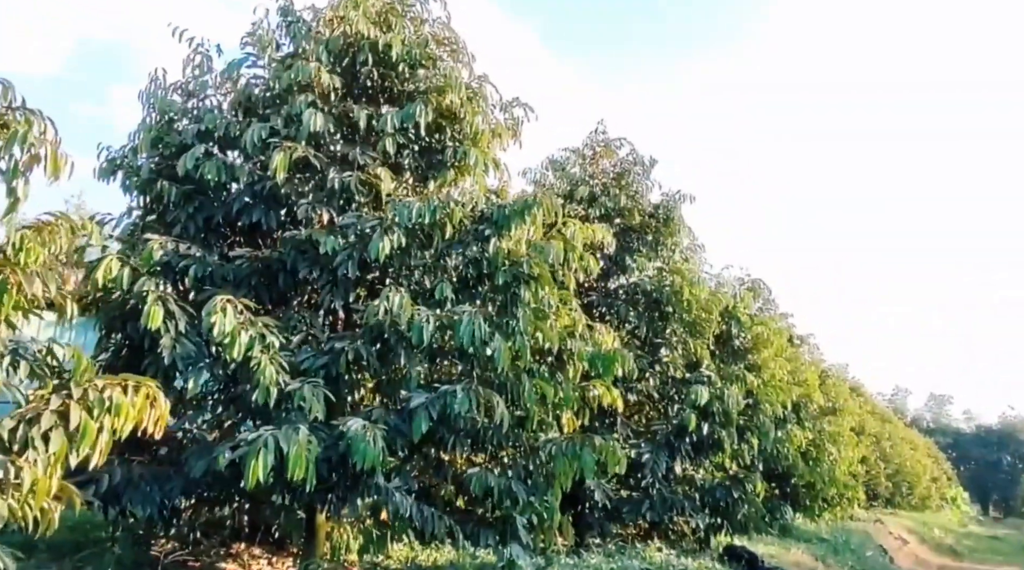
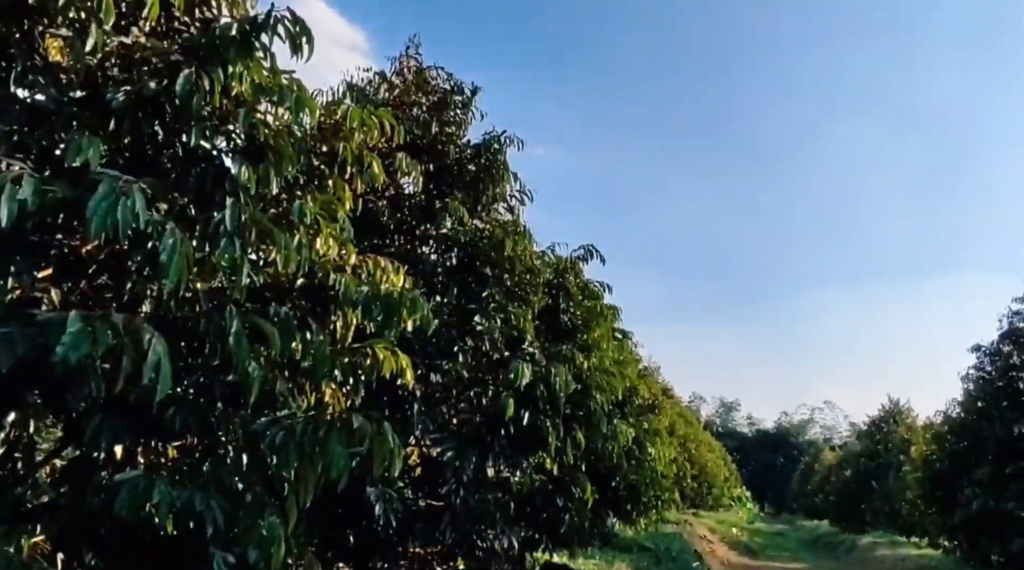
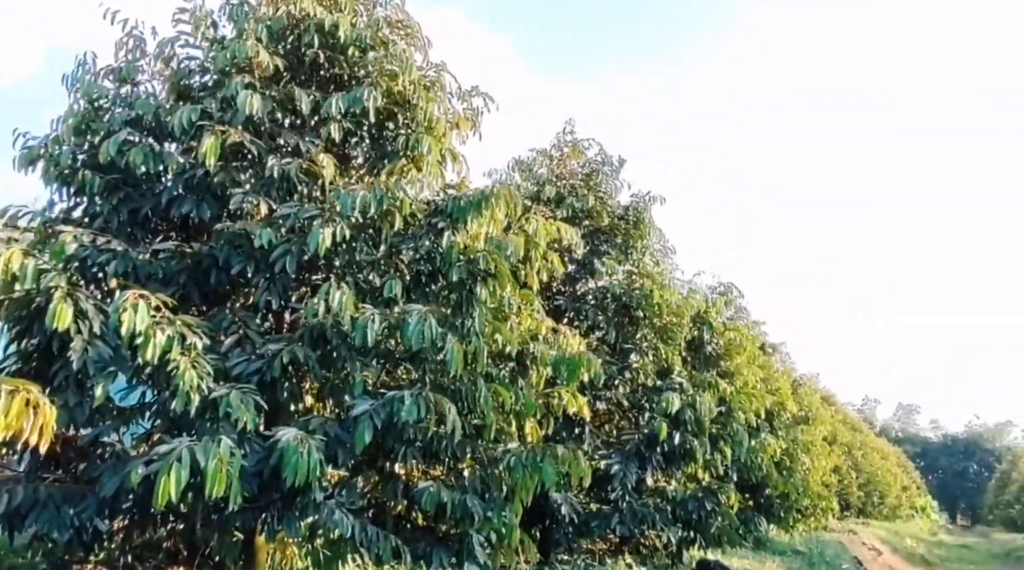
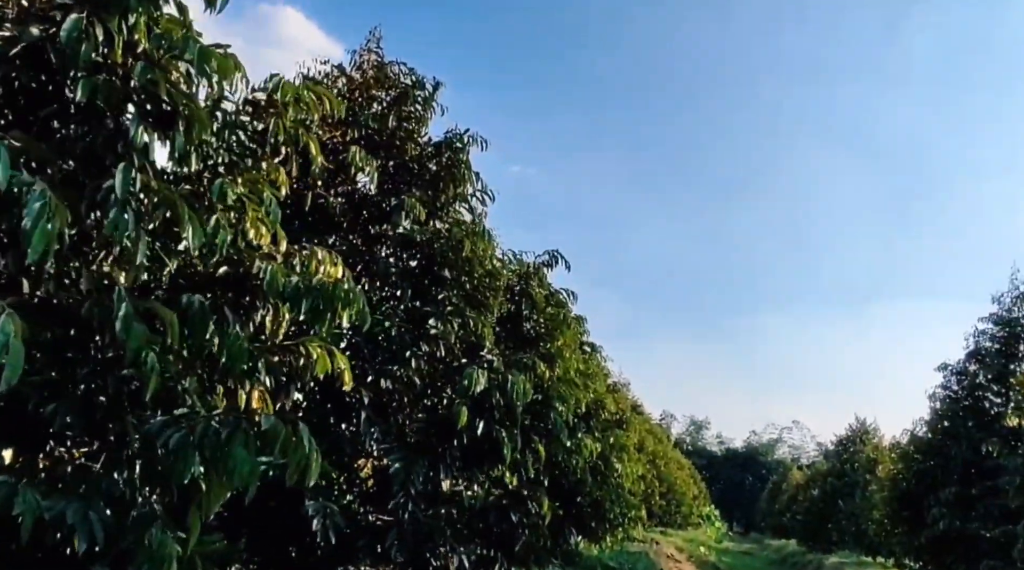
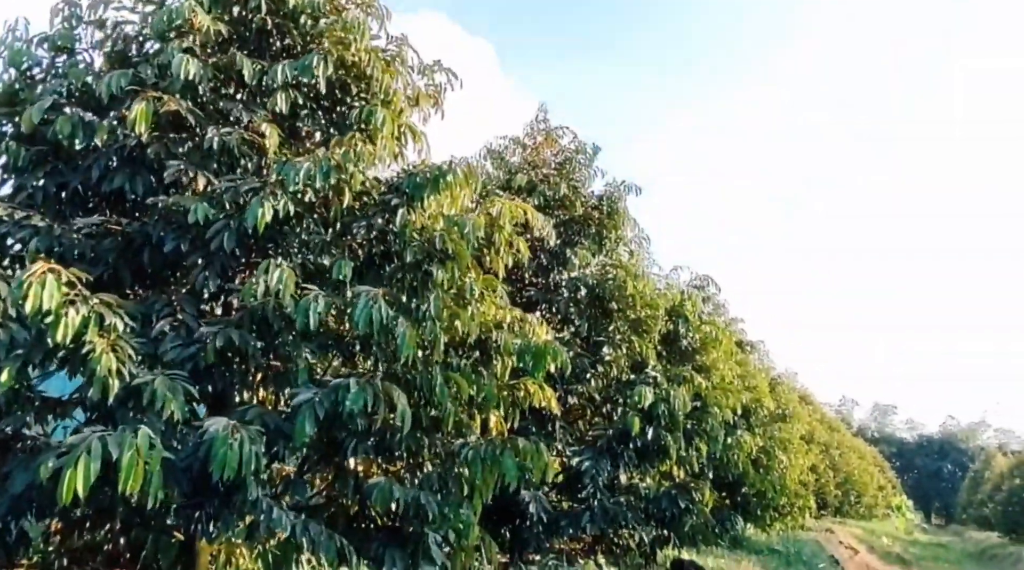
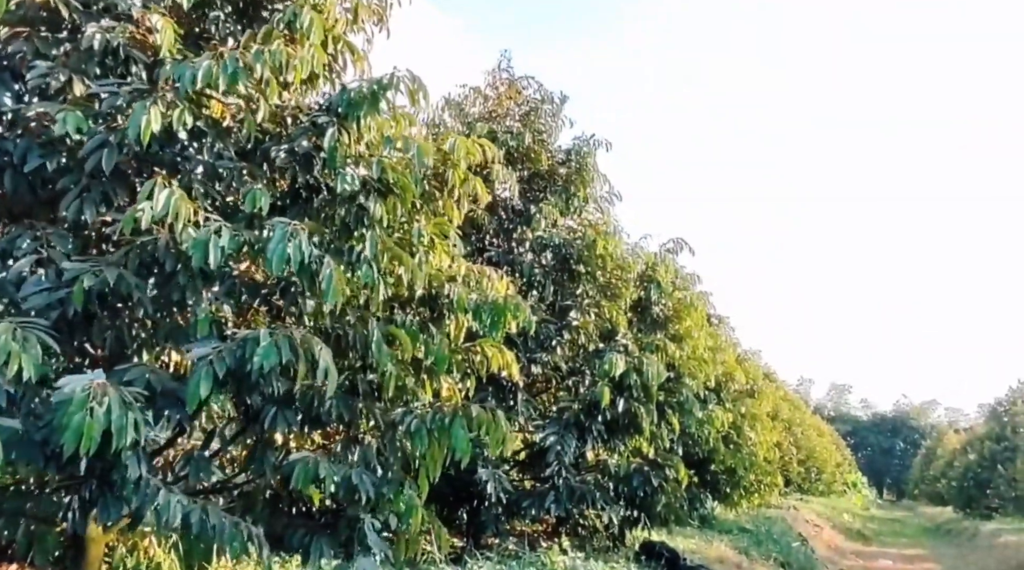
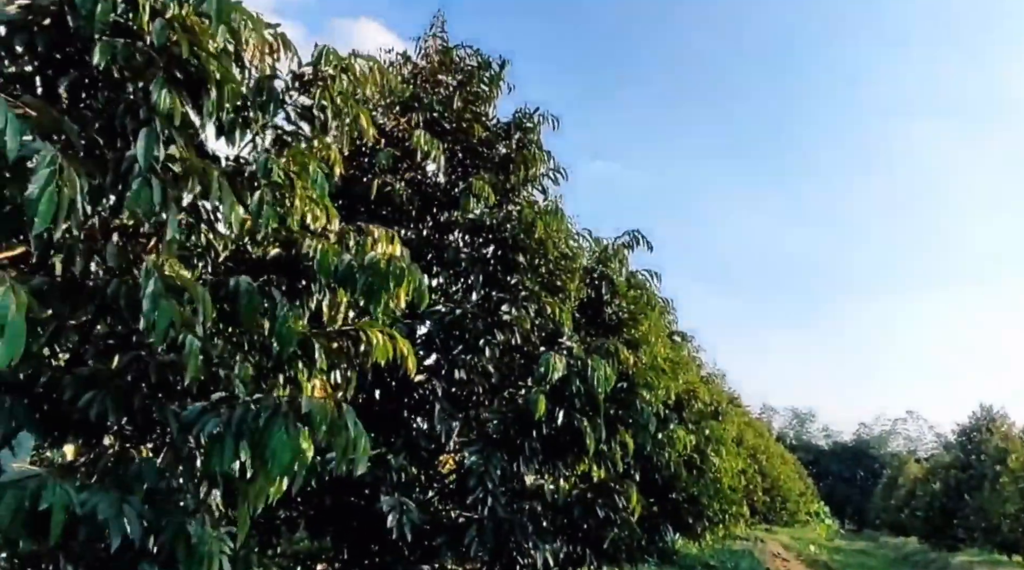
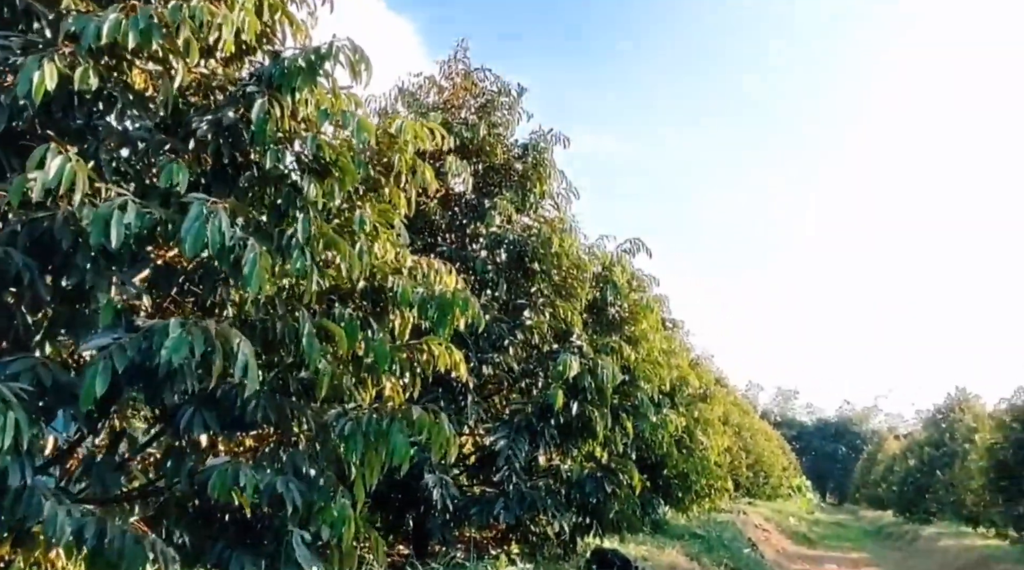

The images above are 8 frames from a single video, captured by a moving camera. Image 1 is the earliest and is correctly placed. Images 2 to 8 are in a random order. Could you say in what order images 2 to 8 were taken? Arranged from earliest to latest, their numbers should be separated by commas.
3, 5, 6, 8, 2, 4, 7
